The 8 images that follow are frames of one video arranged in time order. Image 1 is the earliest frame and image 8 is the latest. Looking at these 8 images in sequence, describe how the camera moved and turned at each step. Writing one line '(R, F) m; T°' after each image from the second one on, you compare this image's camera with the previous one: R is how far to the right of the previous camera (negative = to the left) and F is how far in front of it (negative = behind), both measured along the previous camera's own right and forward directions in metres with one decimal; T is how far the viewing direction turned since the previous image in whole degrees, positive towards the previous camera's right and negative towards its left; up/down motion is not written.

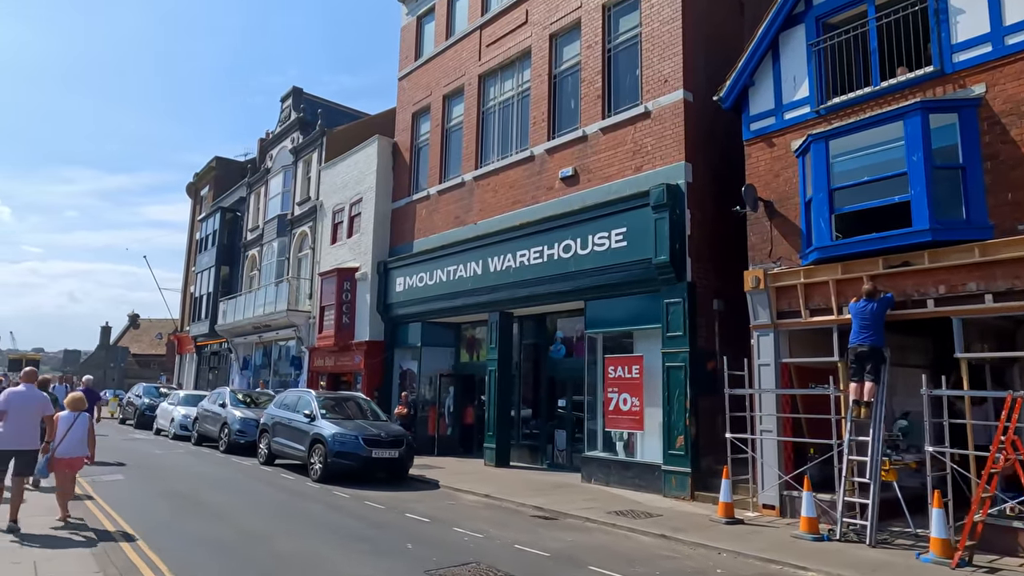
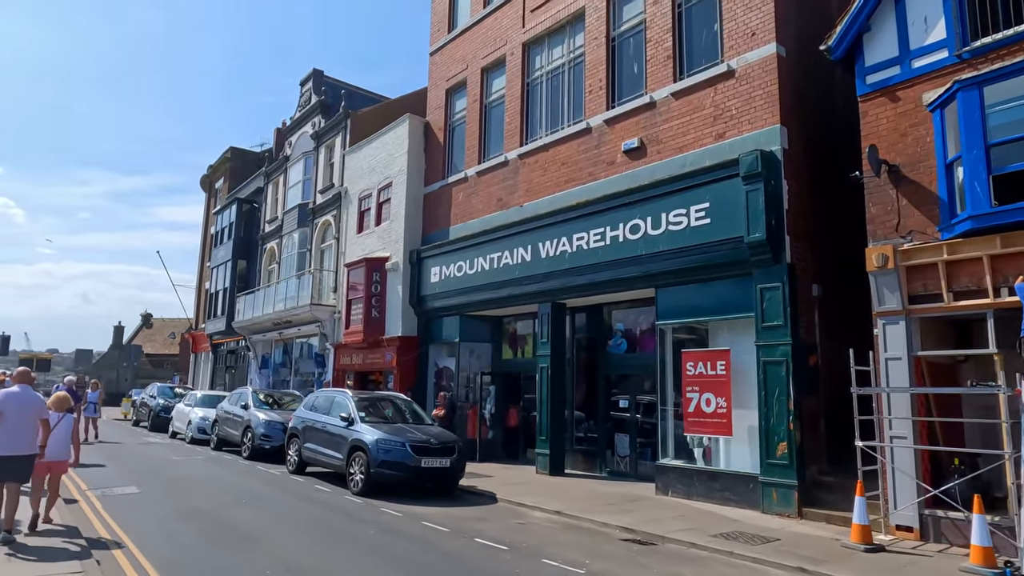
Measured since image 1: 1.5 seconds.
(-1.0, +1.6) m; -1°
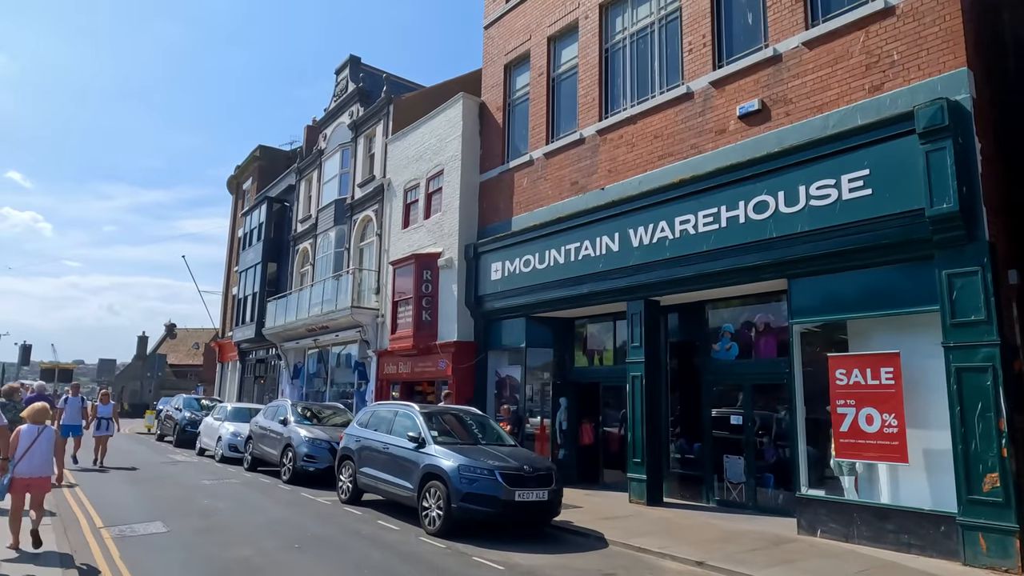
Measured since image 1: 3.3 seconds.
(-1.2, +2.1) m; -2°
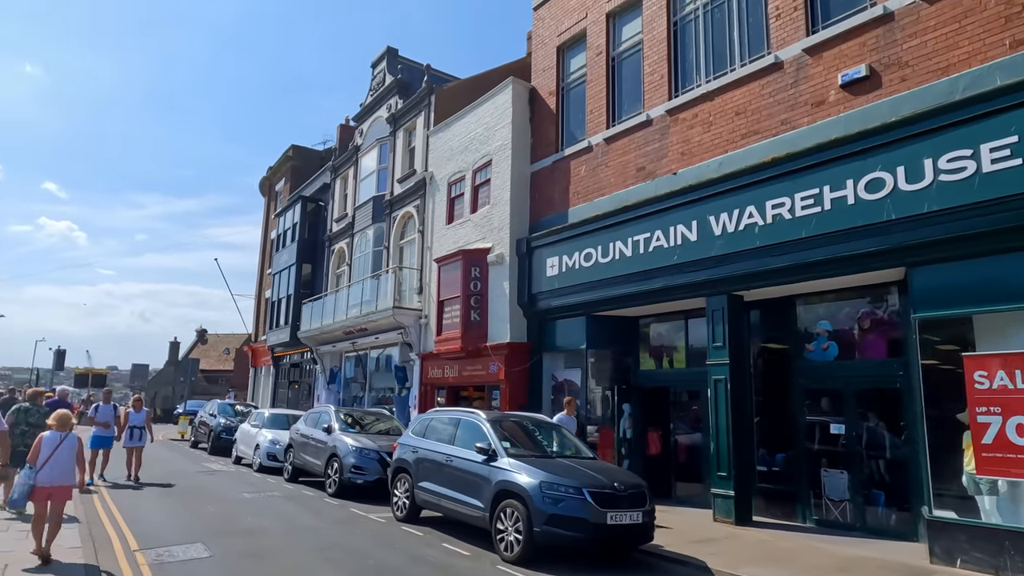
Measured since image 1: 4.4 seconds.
(-0.7, +1.1) m; -2°
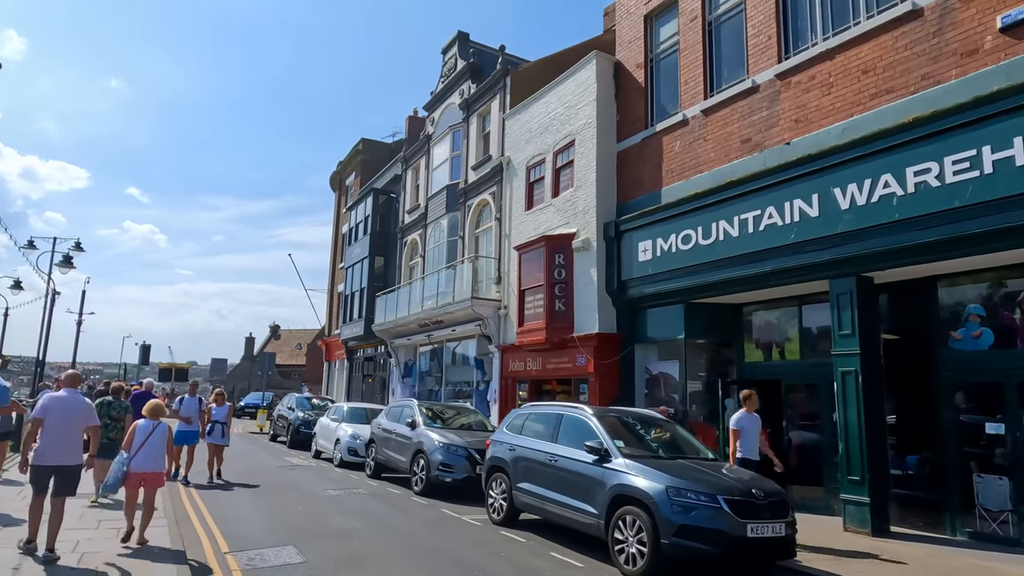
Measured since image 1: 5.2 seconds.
(-0.6, +0.8) m; -5°
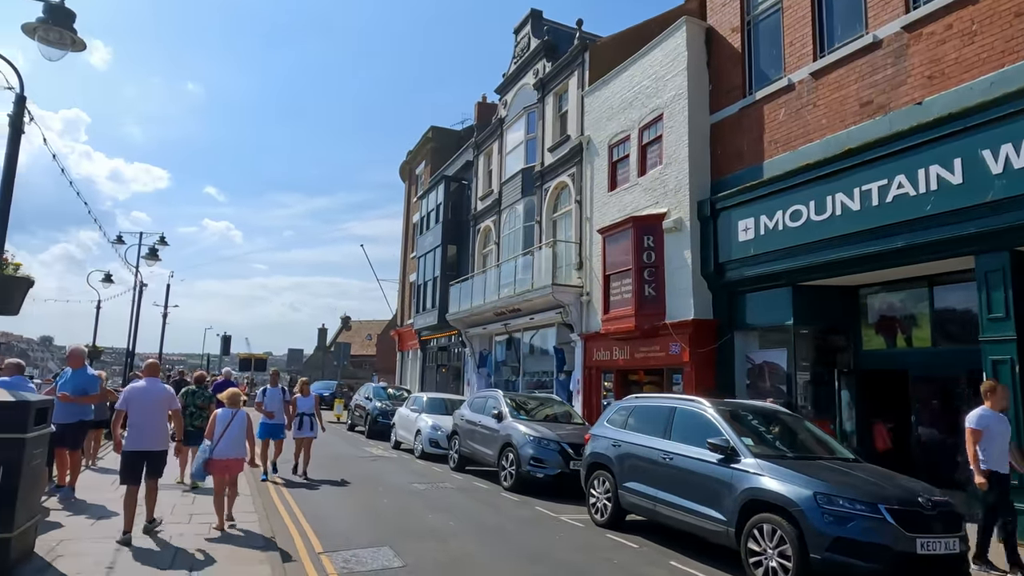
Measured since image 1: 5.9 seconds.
(-0.5, +0.7) m; -5°
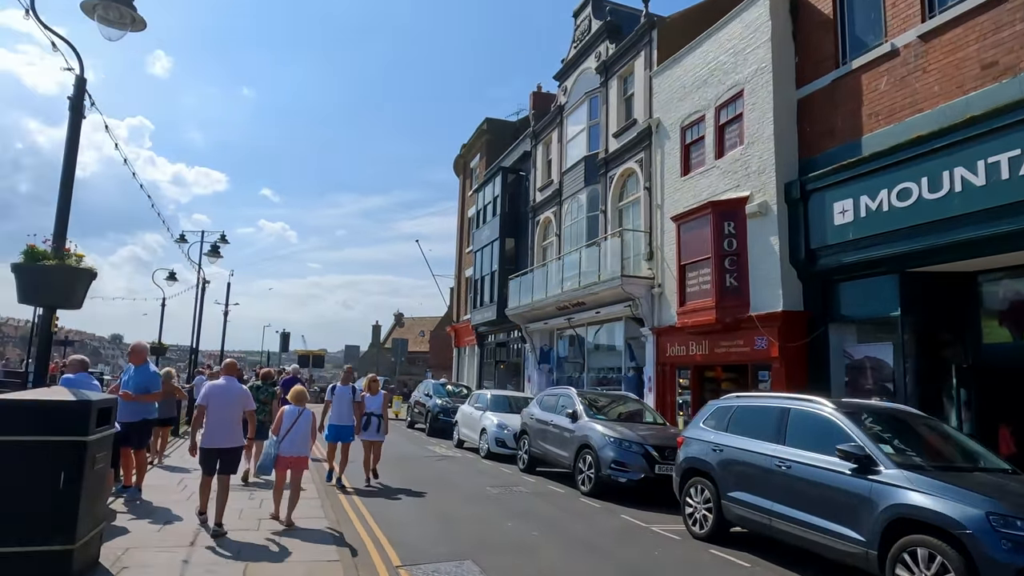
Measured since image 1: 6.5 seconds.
(-0.4, +0.7) m; -4°
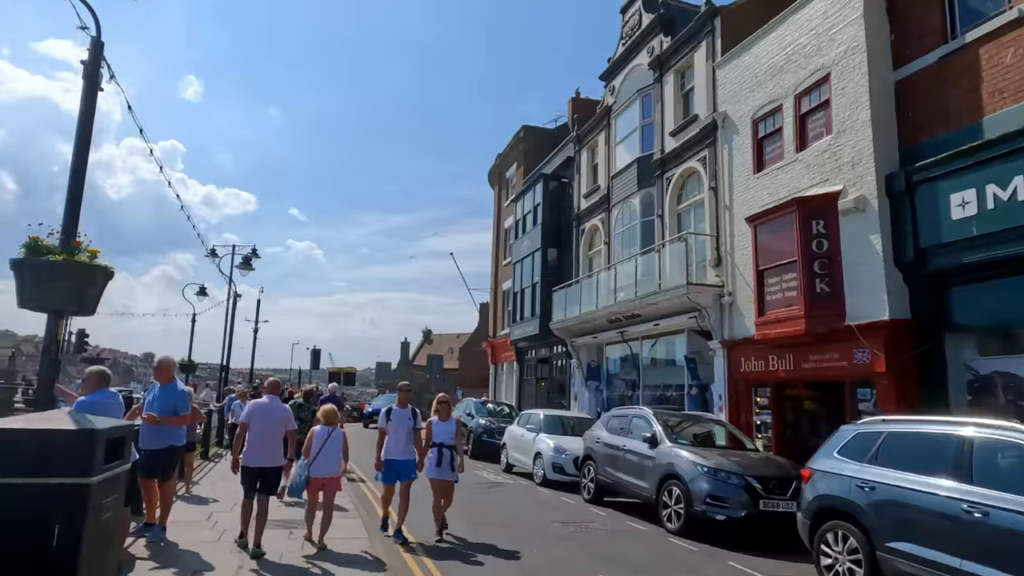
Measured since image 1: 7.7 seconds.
(-0.7, +1.3) m; -2°
